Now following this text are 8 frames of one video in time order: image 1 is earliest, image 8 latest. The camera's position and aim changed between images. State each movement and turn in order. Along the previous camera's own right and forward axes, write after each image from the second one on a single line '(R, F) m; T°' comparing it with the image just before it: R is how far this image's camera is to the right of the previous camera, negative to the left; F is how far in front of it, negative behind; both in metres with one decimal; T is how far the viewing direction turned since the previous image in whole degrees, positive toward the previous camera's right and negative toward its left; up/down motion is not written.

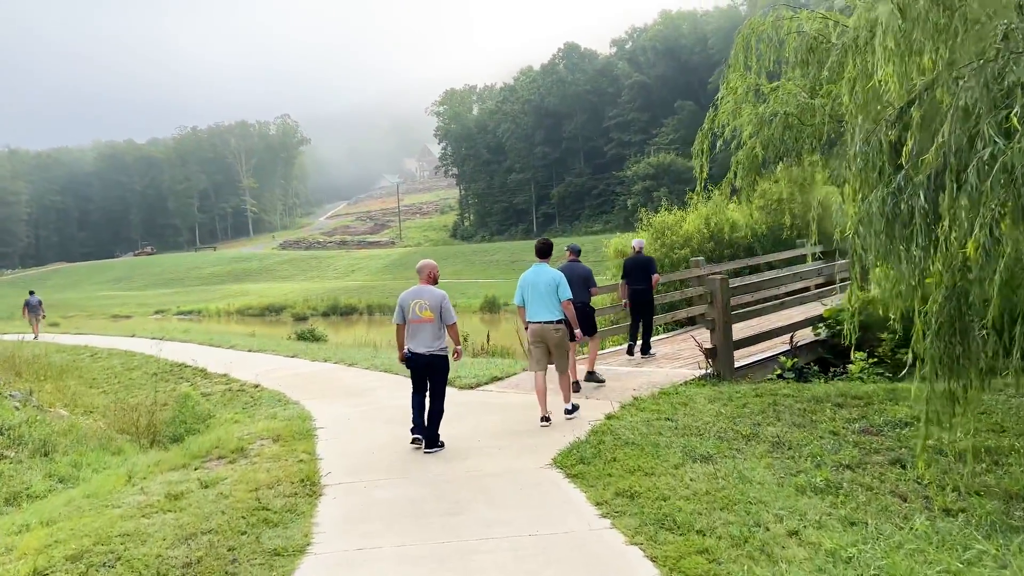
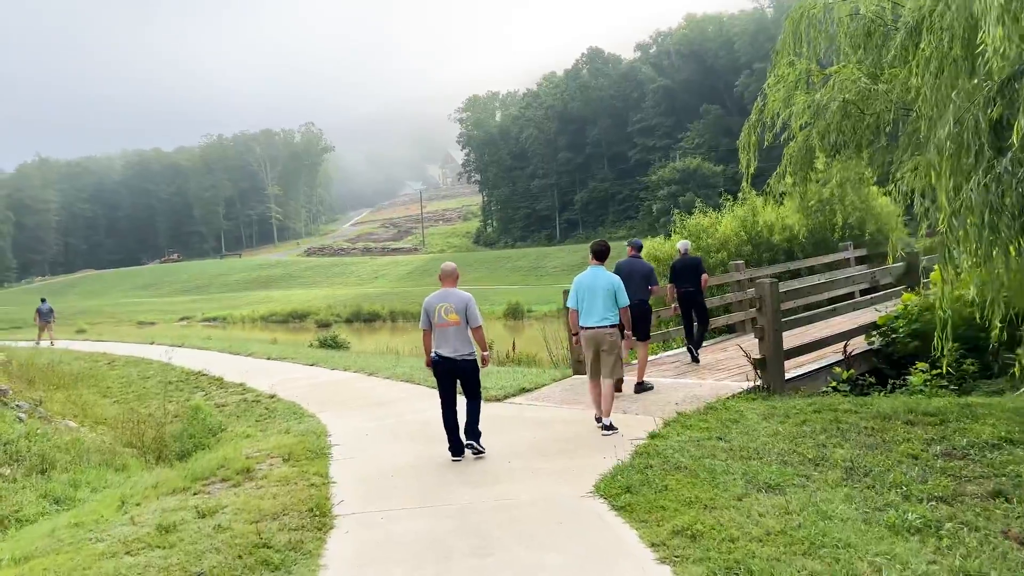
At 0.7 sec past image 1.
(-0.1, +0.6) m; -2°
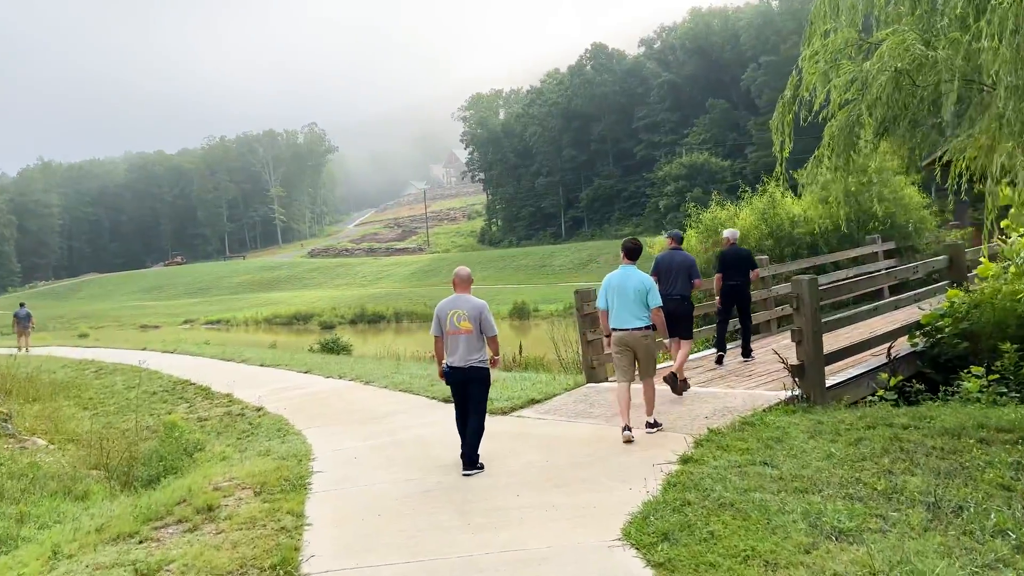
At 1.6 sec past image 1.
(0.0, +0.8) m; 0°
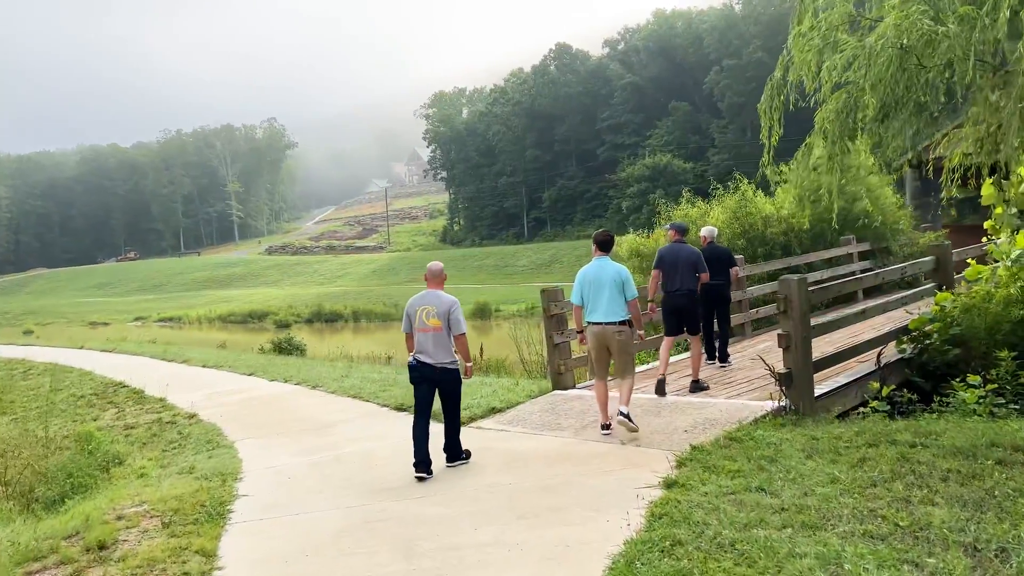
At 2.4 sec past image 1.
(0.0, +0.7) m; +3°
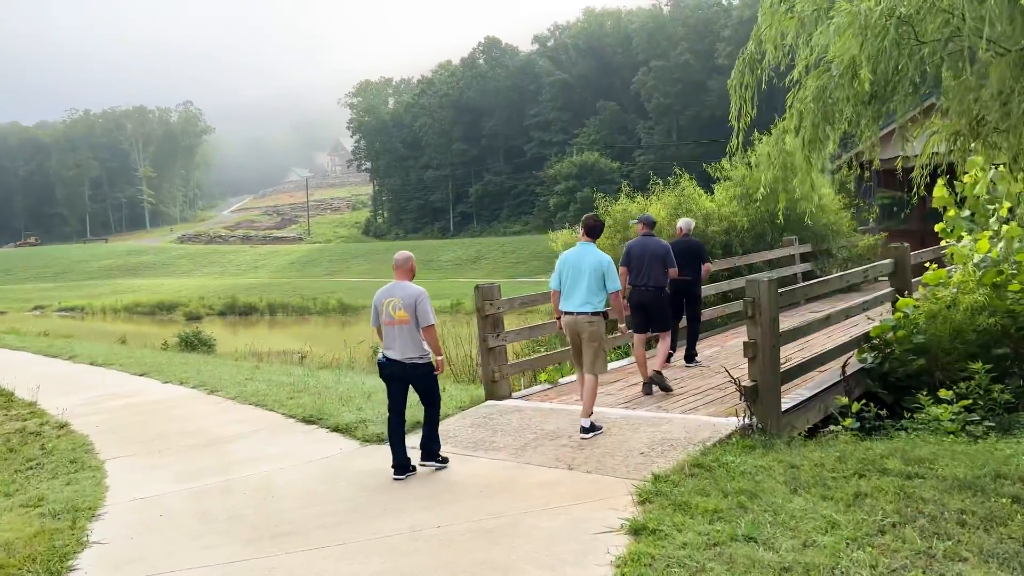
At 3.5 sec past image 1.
(0.0, +0.9) m; +5°
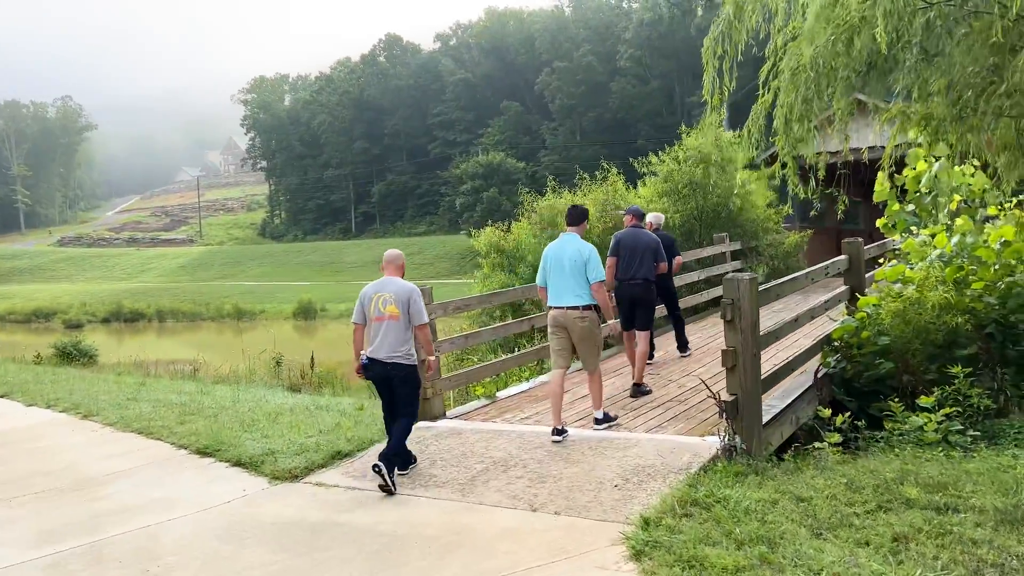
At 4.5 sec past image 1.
(-0.2, +0.9) m; +7°
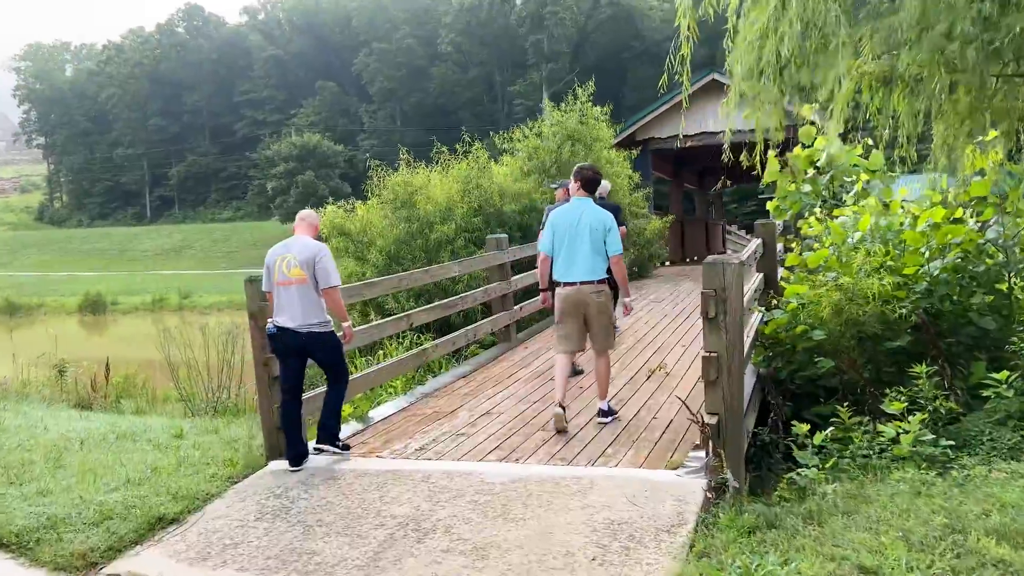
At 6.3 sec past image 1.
(-0.4, +1.4) m; +13°
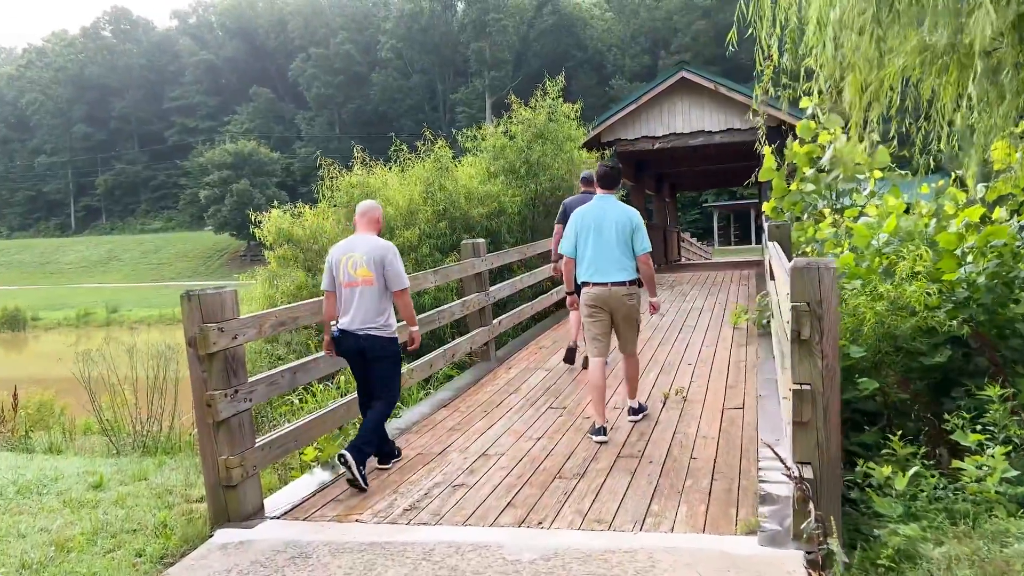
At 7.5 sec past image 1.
(-0.3, +0.9) m; +4°
